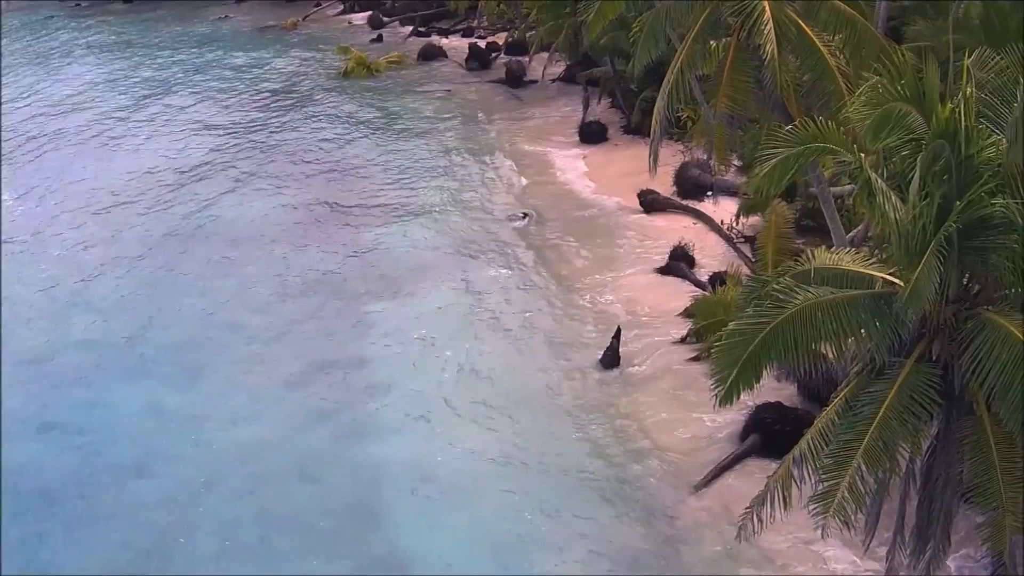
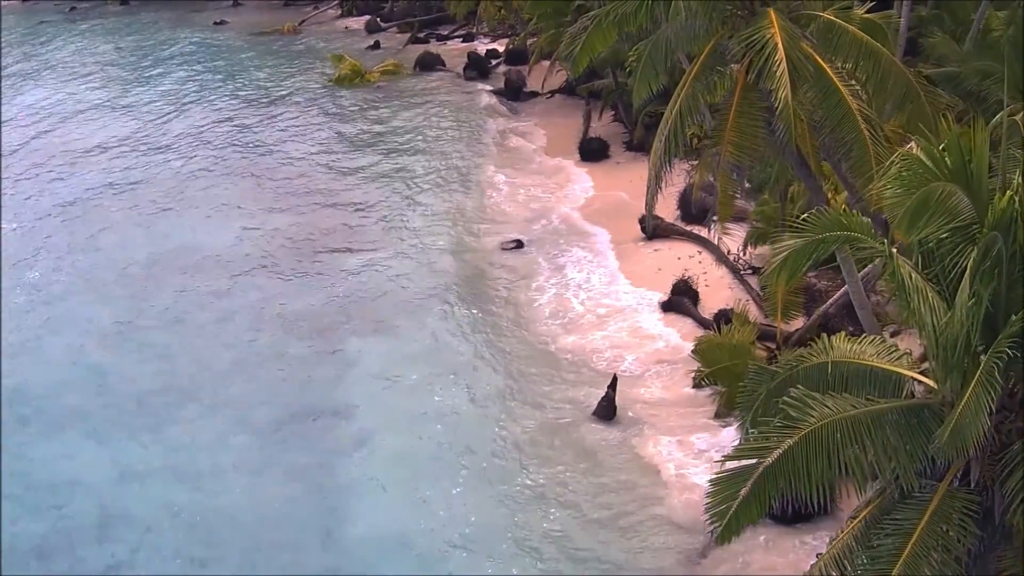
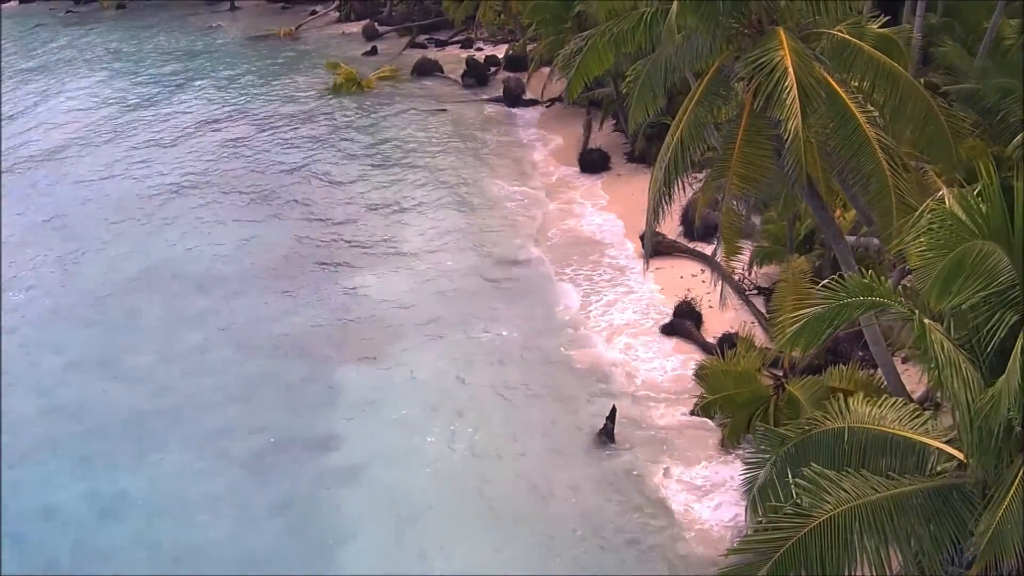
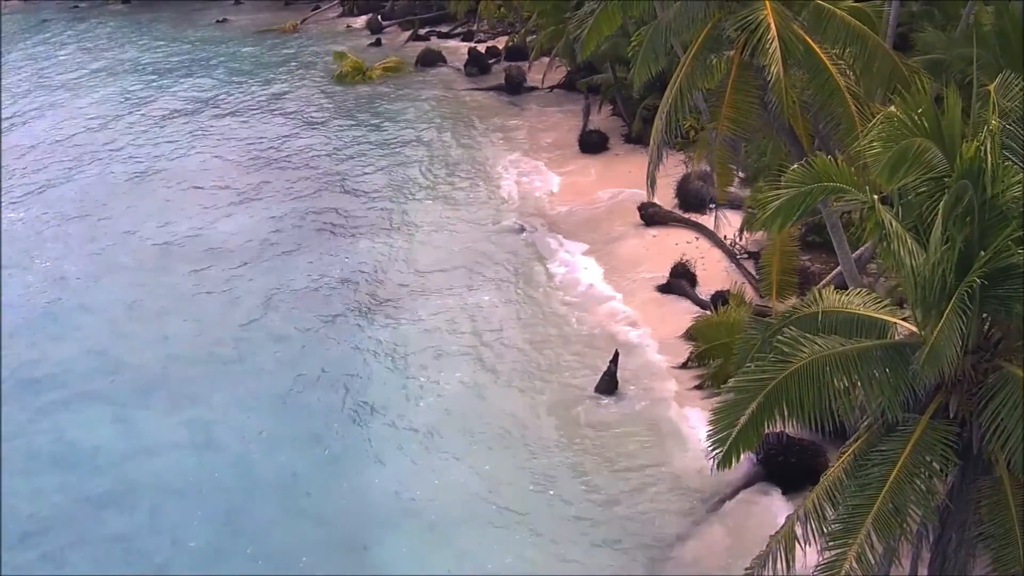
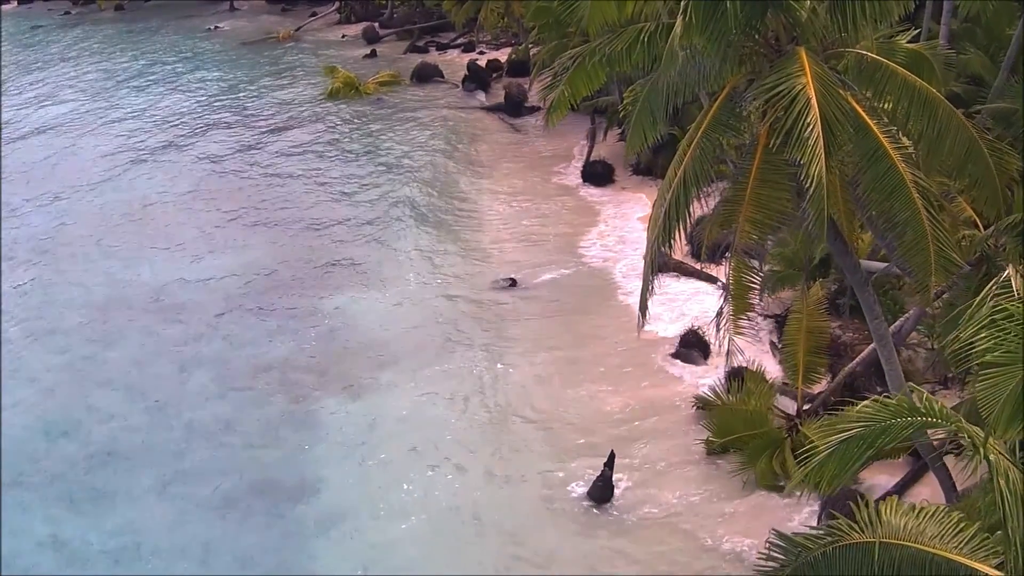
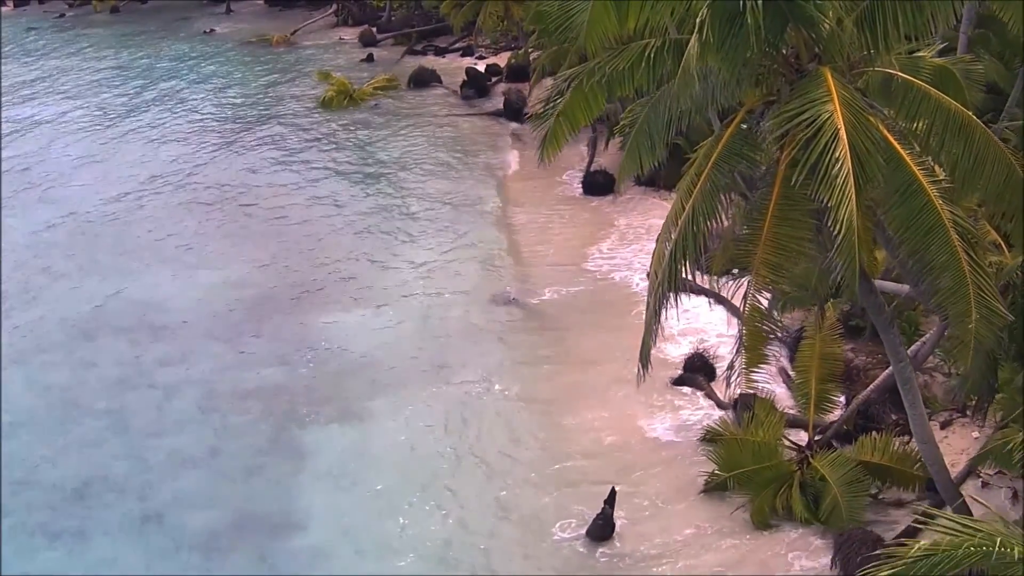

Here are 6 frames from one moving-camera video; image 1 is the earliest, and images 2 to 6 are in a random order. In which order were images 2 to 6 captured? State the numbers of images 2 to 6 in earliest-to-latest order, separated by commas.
4, 2, 3, 5, 6
